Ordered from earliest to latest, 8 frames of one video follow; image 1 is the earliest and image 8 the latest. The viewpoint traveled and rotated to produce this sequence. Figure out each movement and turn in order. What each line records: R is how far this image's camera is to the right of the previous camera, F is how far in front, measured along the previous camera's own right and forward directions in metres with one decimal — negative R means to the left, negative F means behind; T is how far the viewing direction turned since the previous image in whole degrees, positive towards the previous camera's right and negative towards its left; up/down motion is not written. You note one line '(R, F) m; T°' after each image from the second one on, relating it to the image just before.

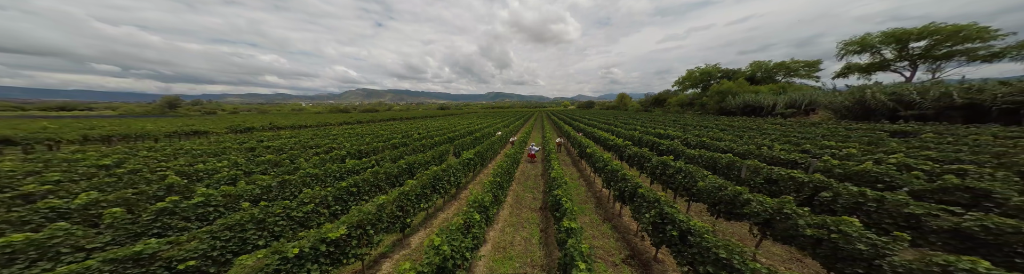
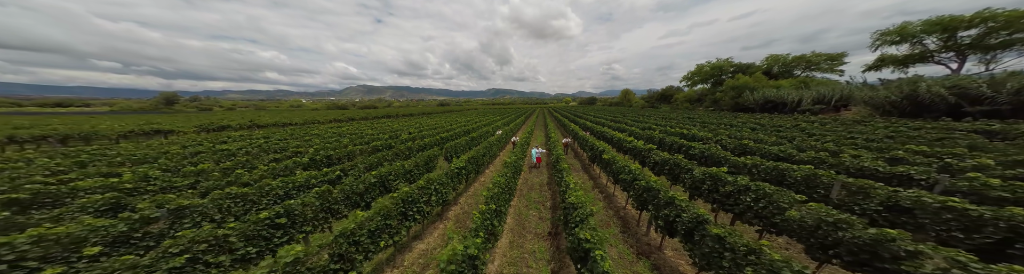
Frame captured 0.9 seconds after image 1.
(0.0, +2.5) m; 0°
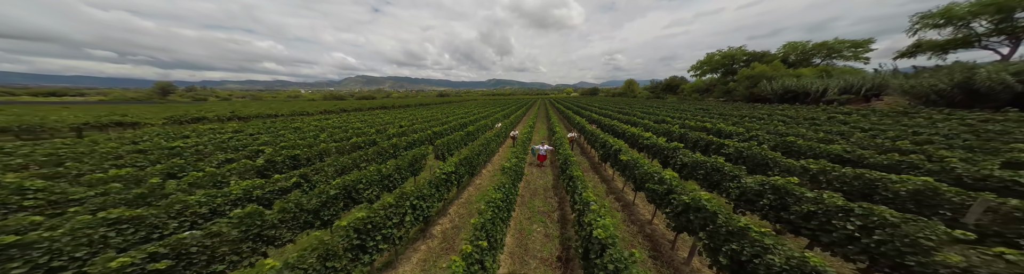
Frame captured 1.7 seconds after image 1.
(0.0, +1.9) m; 0°
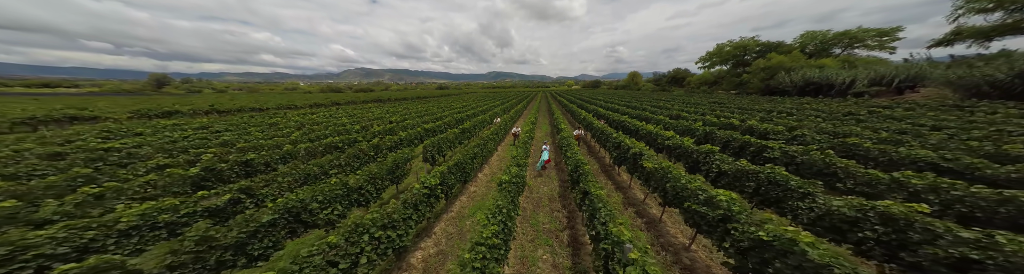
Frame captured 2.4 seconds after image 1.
(0.0, +1.8) m; 0°
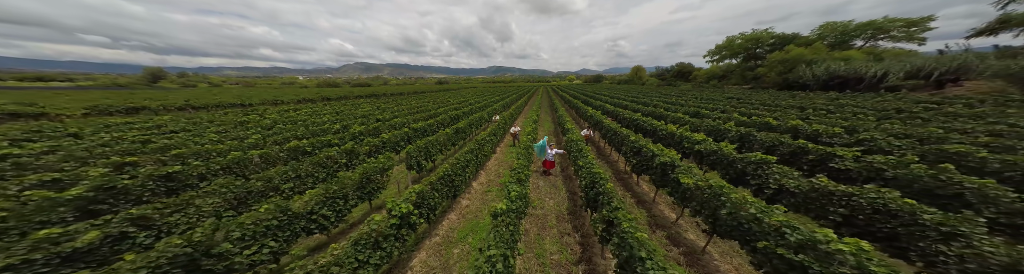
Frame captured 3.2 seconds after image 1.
(0.0, +1.9) m; 0°
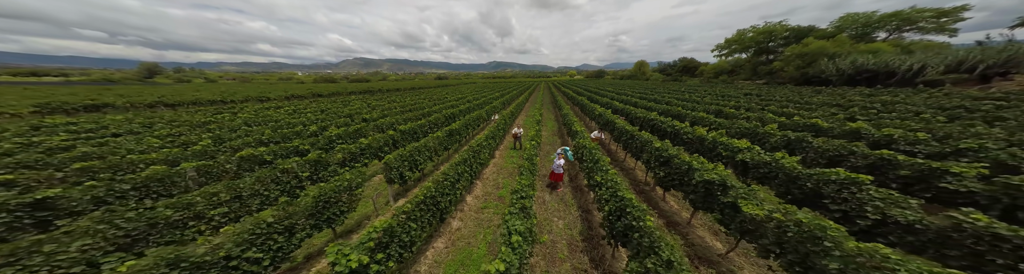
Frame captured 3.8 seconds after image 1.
(0.0, +1.8) m; 0°
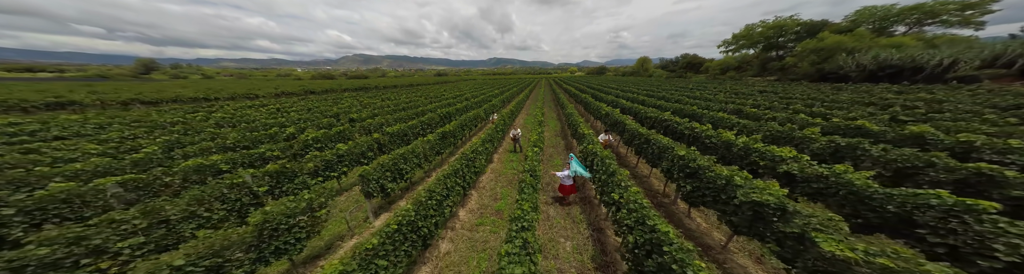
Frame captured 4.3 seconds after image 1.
(0.0, +1.3) m; 0°
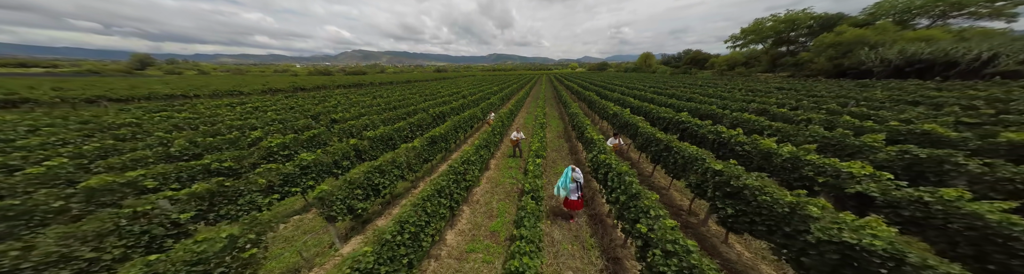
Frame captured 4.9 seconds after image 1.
(+0.1, +1.4) m; 0°
